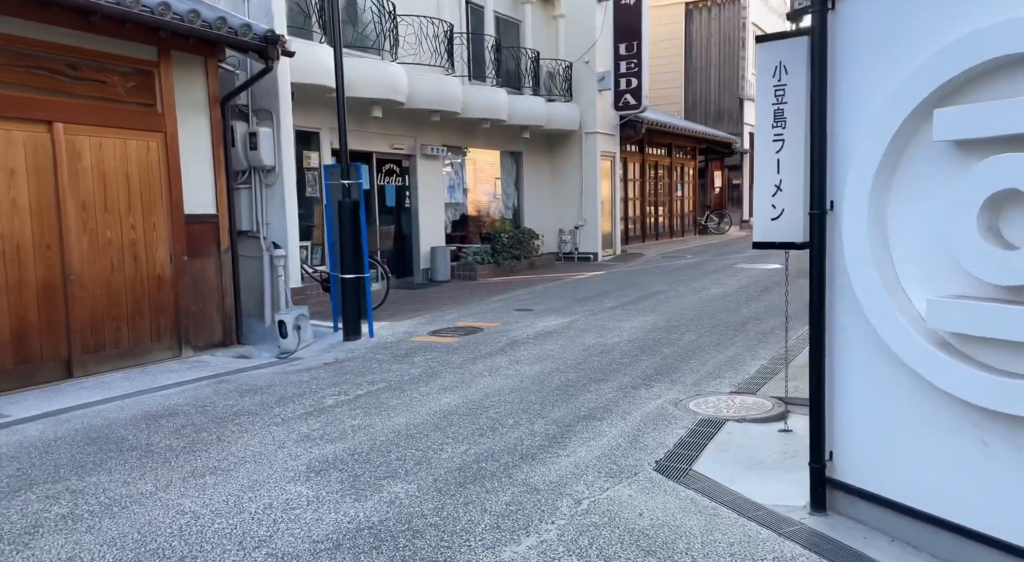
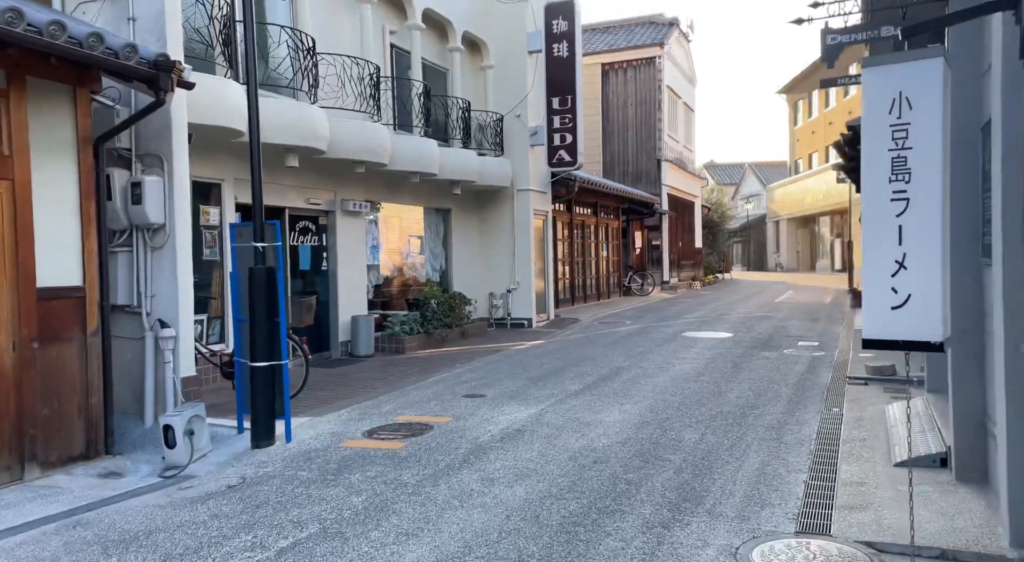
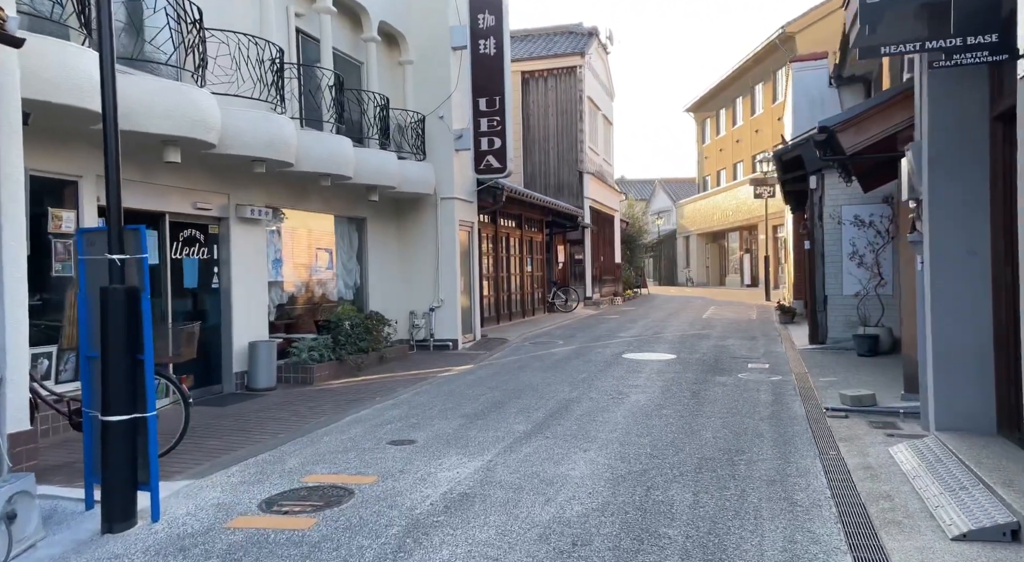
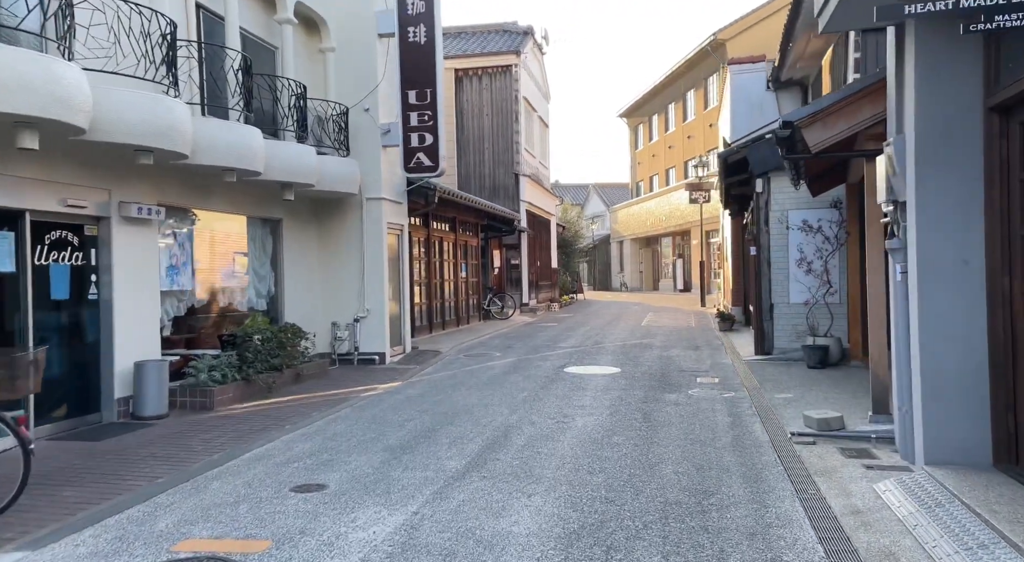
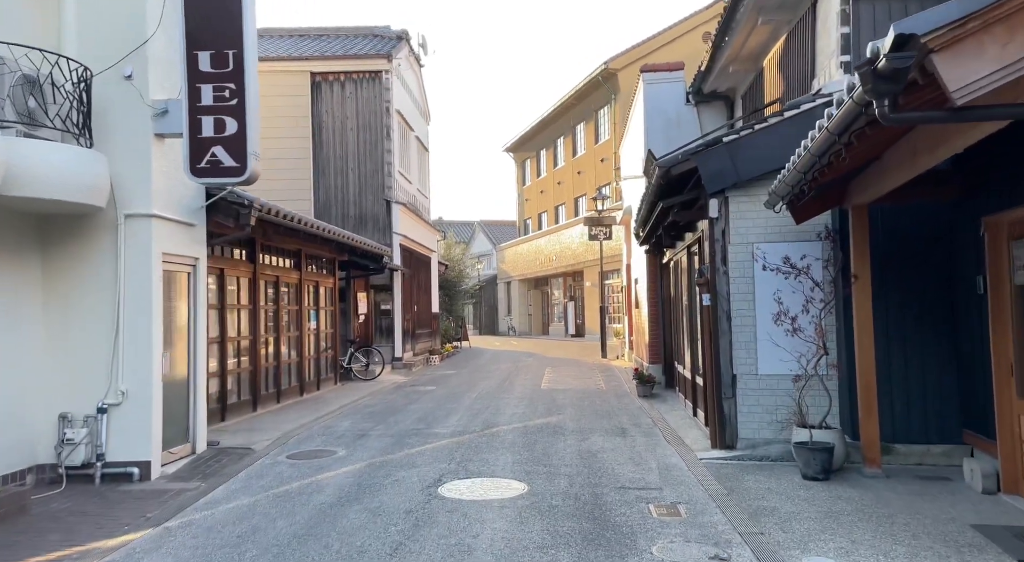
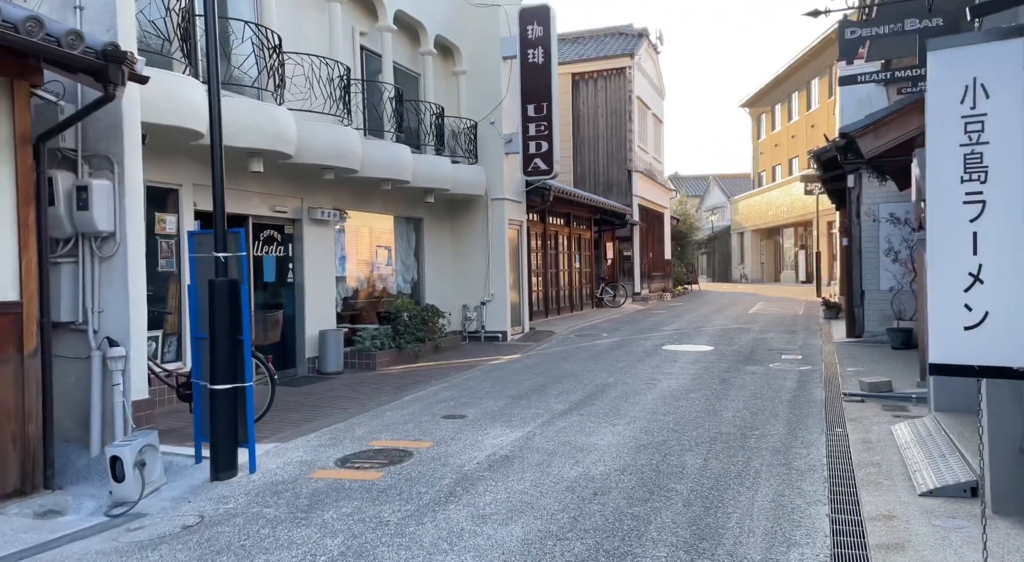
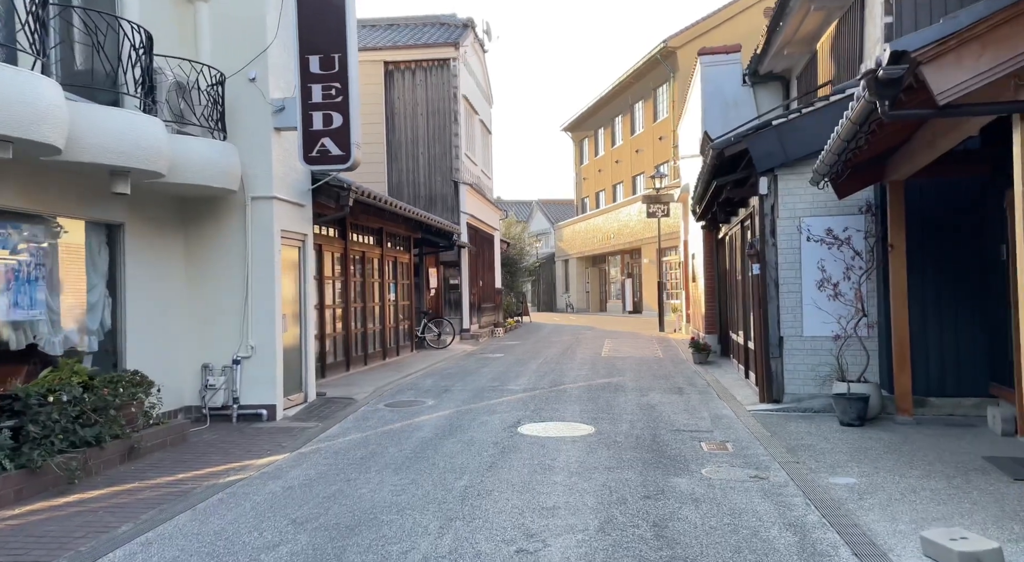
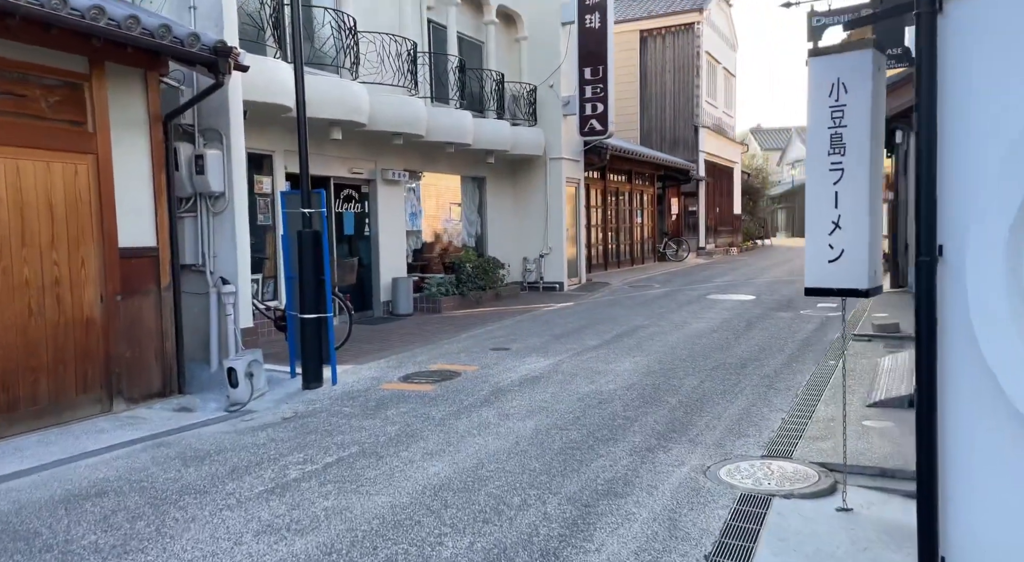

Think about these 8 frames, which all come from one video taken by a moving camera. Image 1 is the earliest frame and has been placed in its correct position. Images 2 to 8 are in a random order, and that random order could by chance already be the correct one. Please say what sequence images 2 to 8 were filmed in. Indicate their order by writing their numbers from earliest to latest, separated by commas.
8, 2, 6, 3, 4, 7, 5
